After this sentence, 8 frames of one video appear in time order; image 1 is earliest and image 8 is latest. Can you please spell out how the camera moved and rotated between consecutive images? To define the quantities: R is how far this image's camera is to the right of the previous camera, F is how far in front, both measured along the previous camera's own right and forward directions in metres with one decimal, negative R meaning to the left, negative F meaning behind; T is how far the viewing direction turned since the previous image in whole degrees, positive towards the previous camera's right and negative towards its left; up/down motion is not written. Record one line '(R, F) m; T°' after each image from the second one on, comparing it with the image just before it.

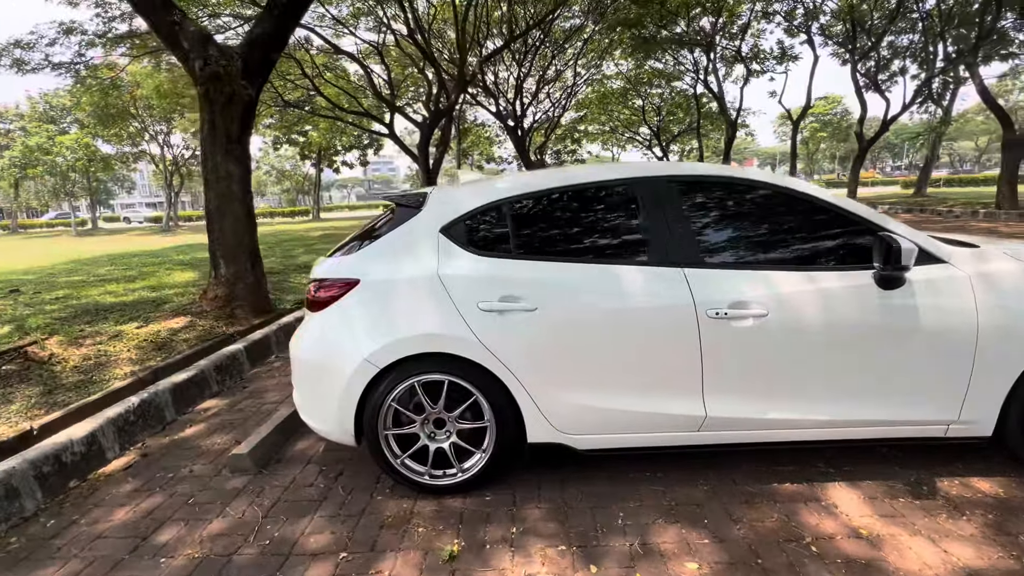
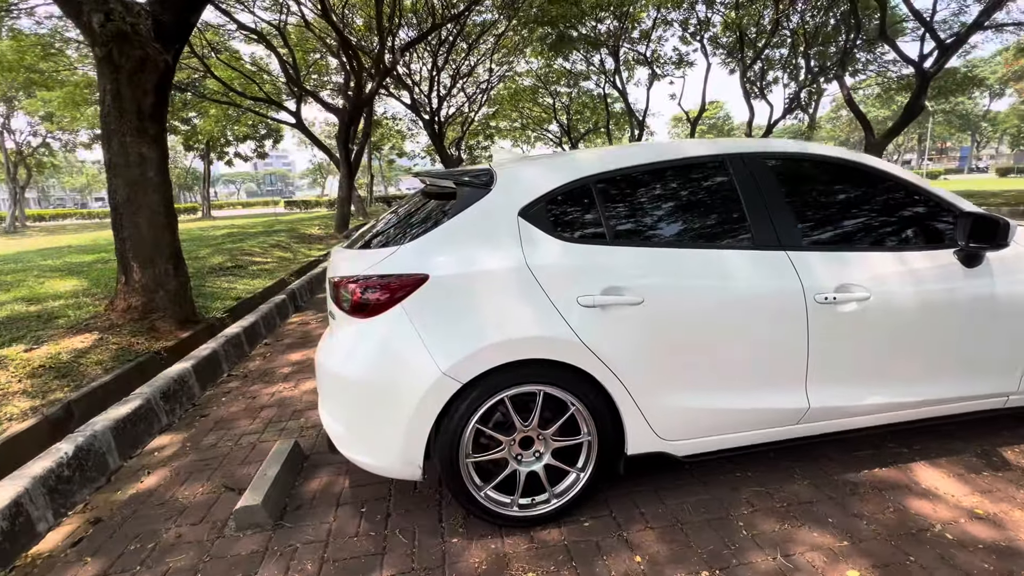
(-0.8, +0.5) m; +11°
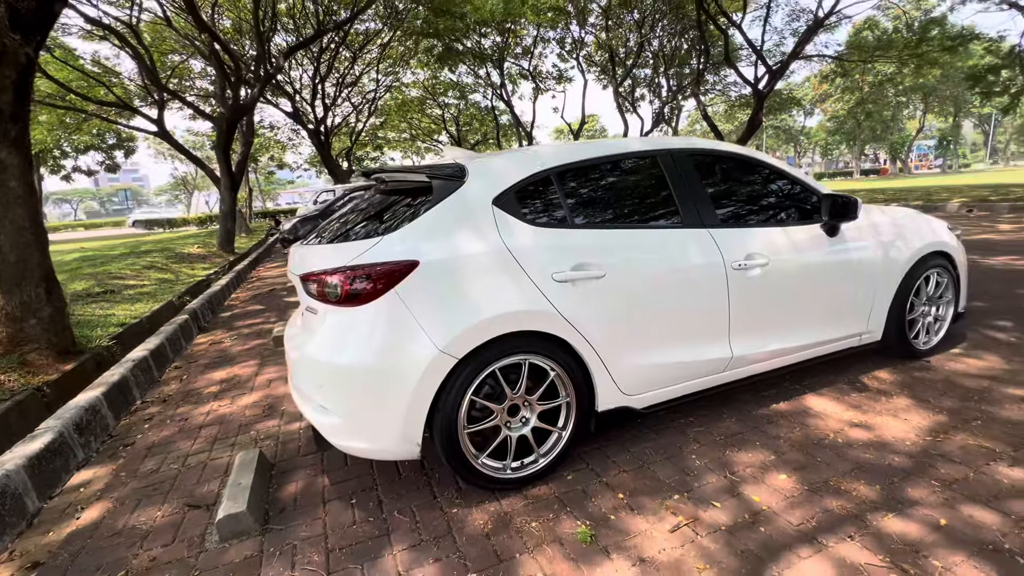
(-0.4, -0.2) m; +13°
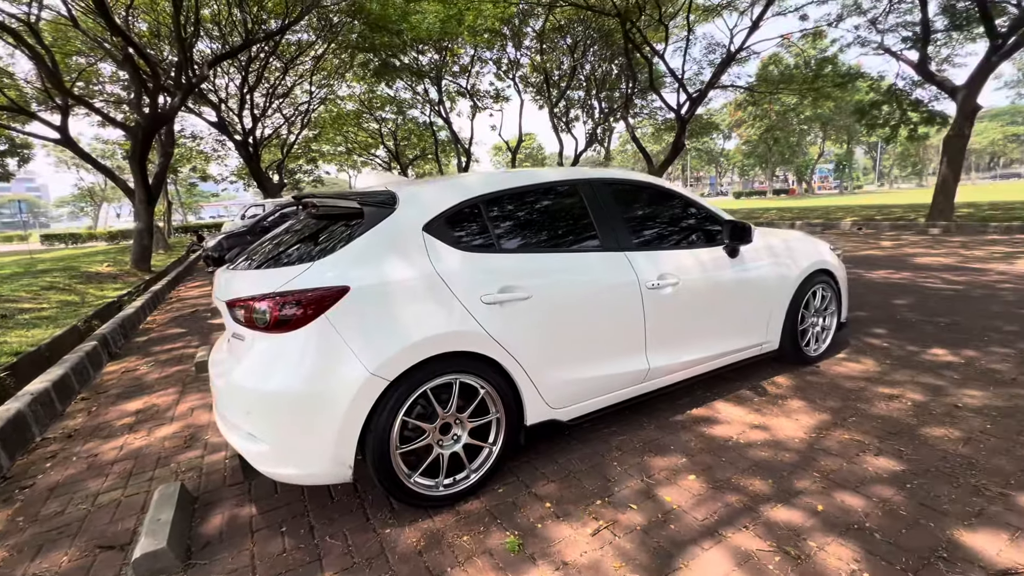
(+0.1, -0.1) m; +7°
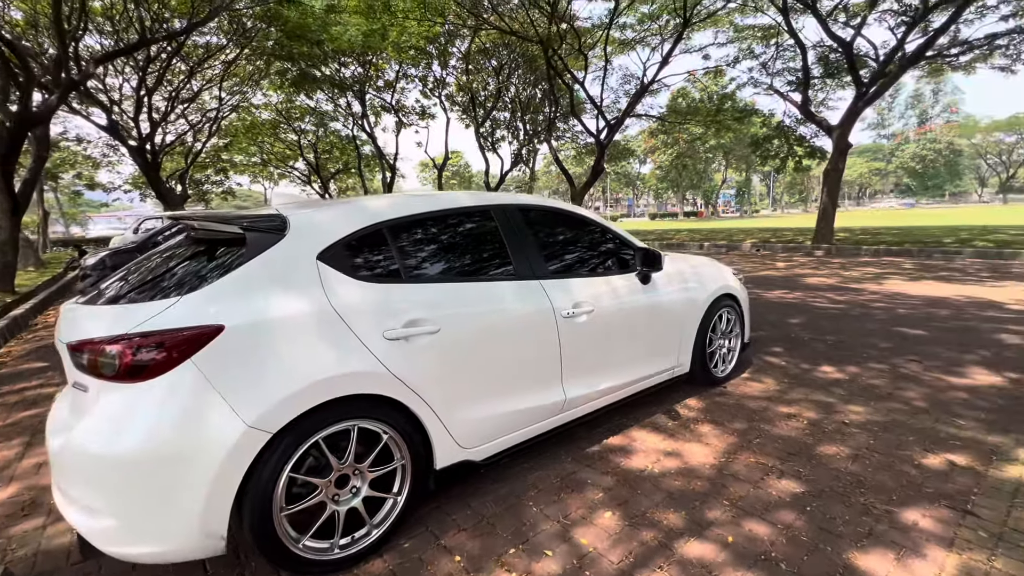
(+0.1, +0.1) m; +9°
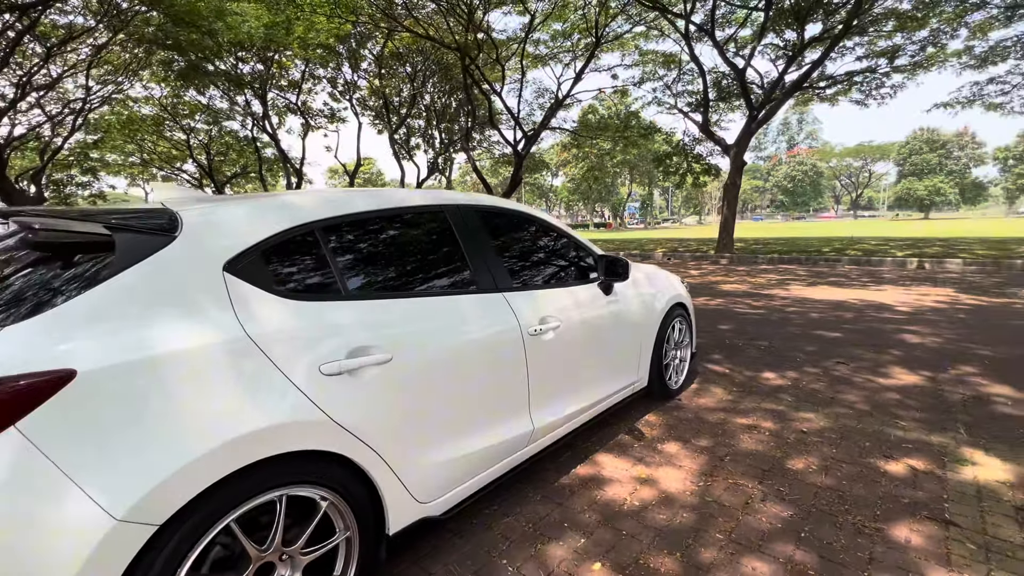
(-0.2, +0.4) m; +10°
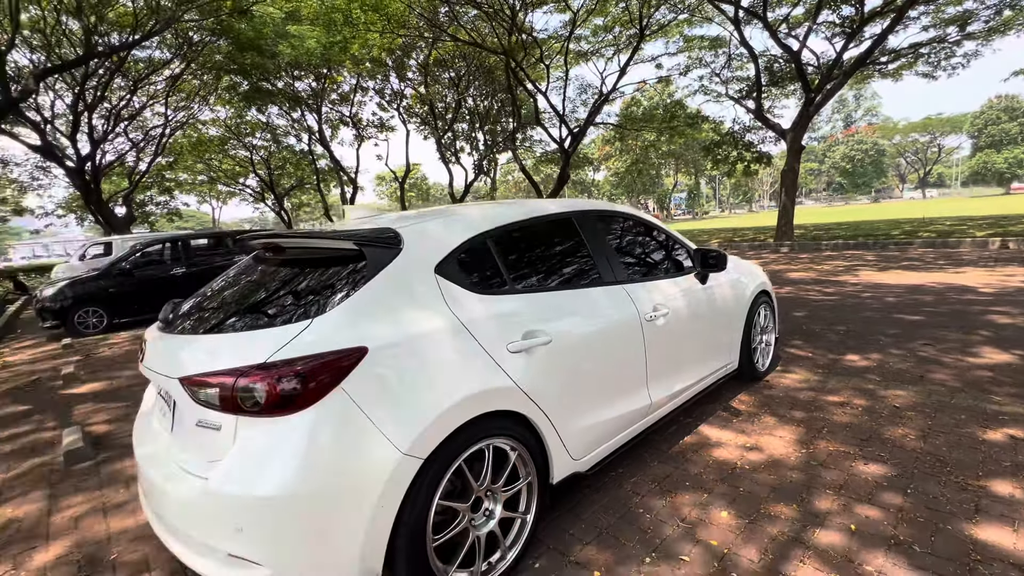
(-0.5, -0.5) m; -5°
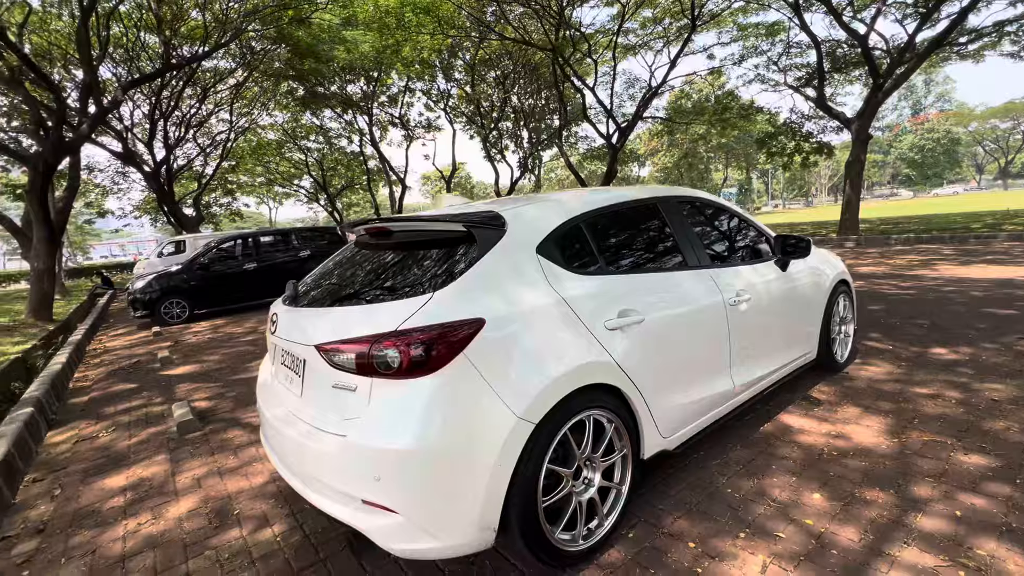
(-0.3, -0.1) m; -5°
